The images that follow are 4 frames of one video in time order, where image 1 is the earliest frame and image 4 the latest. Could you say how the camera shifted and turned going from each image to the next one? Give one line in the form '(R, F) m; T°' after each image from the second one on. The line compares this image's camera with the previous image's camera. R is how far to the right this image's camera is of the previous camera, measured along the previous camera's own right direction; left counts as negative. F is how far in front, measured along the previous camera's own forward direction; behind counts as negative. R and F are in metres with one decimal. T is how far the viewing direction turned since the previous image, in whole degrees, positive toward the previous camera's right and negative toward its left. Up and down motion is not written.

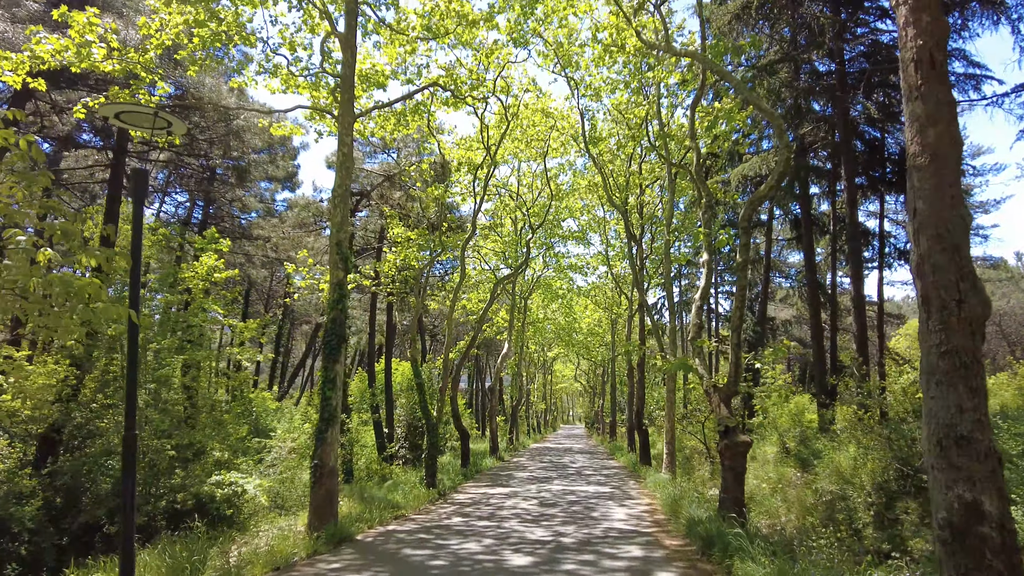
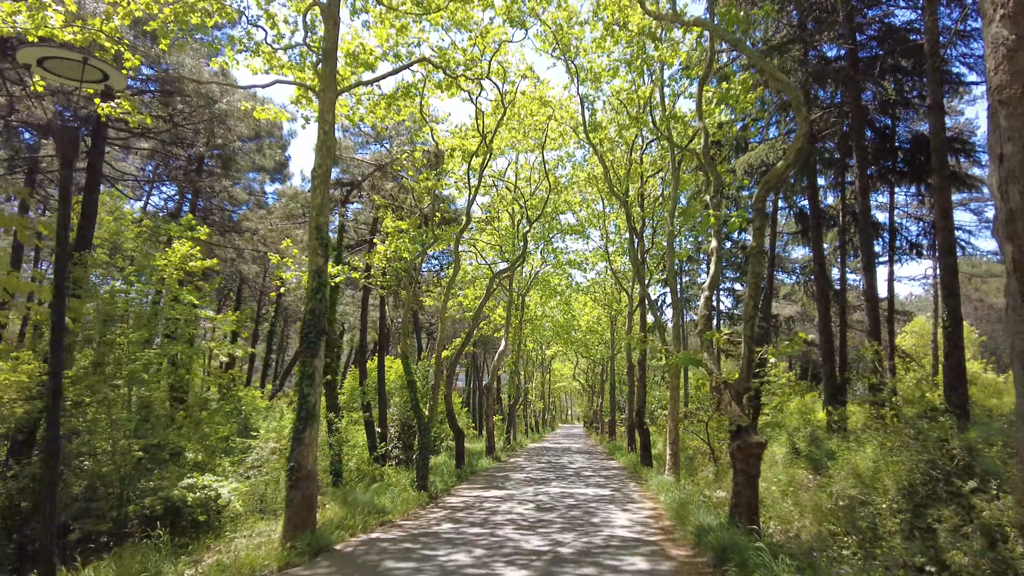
(+0.1, +0.6) m; 0°
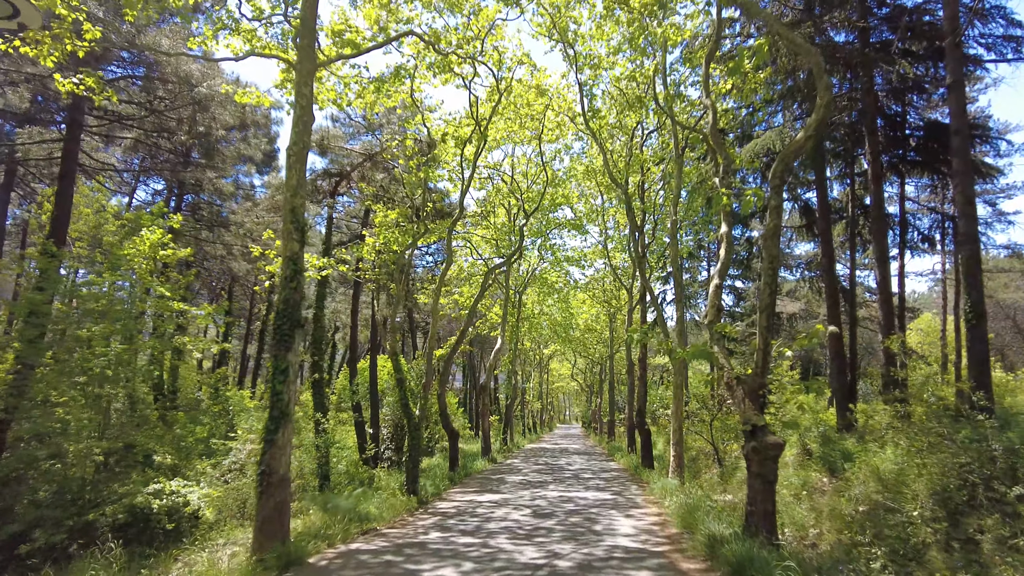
(+0.1, +0.6) m; 0°
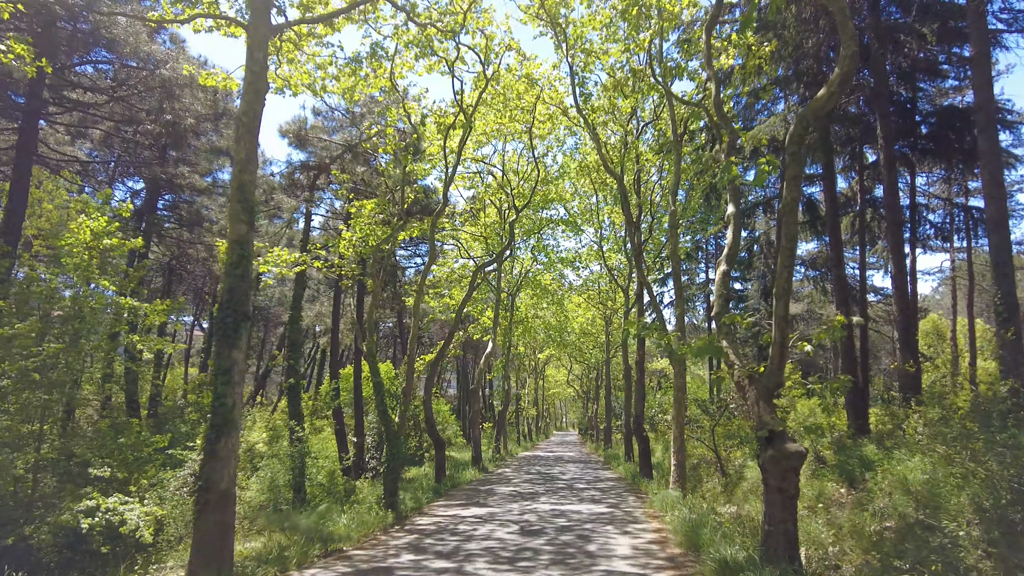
(+0.2, +0.9) m; 0°
